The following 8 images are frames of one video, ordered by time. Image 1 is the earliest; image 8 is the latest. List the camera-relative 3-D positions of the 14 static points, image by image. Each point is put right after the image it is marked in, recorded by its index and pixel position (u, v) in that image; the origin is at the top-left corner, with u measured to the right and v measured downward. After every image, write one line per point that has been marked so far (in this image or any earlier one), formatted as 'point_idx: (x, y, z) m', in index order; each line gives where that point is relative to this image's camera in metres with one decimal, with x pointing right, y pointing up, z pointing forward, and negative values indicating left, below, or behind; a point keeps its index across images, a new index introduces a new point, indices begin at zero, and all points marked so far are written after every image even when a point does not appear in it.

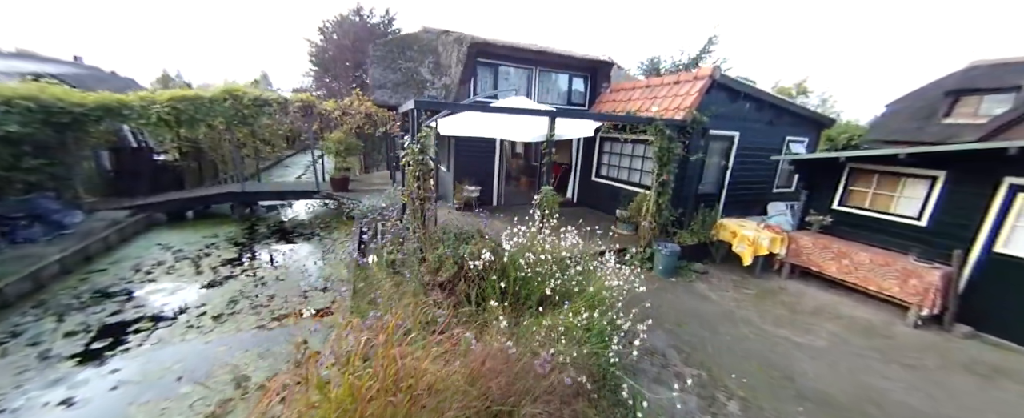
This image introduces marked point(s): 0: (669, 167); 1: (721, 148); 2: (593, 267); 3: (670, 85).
0: (+2.2, +0.6, +4.4) m
1: (+3.6, +1.0, +5.4) m
2: (+0.8, -0.6, +3.0) m
3: (+2.7, +2.1, +5.3) m
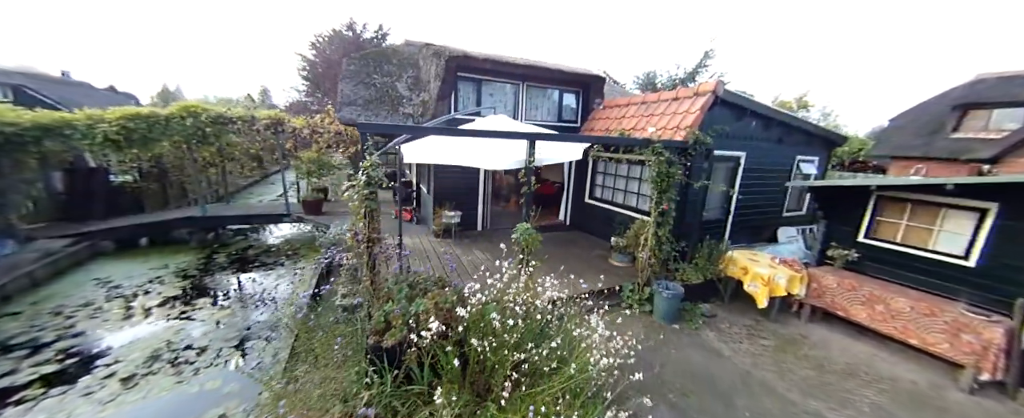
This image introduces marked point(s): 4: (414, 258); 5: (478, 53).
0: (+2.0, +0.2, +3.9) m
1: (+3.3, +0.6, +4.9) m
2: (+0.5, -0.9, +2.4) m
3: (+2.4, +1.6, +4.8) m
4: (-1.4, -0.7, +4.6) m
5: (-0.6, +2.8, +5.7) m
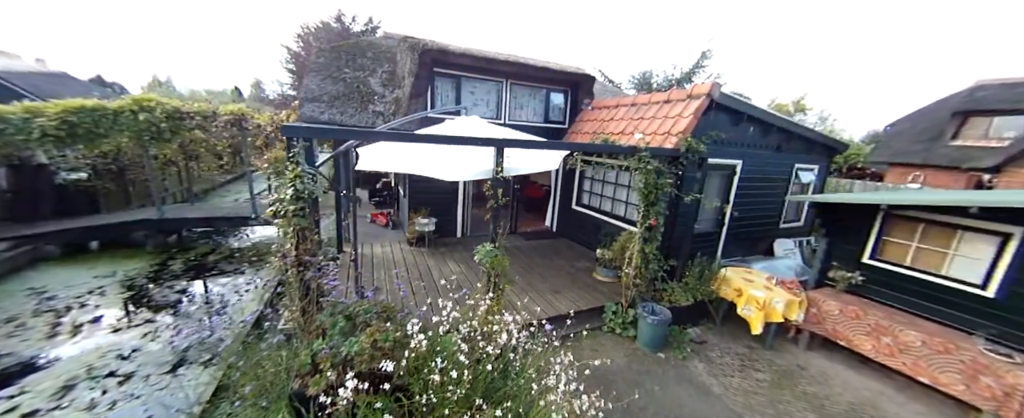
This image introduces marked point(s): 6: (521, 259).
0: (+1.6, 0.0, +3.5) m
1: (+3.0, +0.4, +4.5) m
2: (+0.2, -1.1, +2.0) m
3: (+2.1, +1.5, +4.4) m
4: (-1.8, -0.9, +4.2) m
5: (-0.9, +2.7, +5.3) m
6: (+0.1, -0.8, +5.2) m
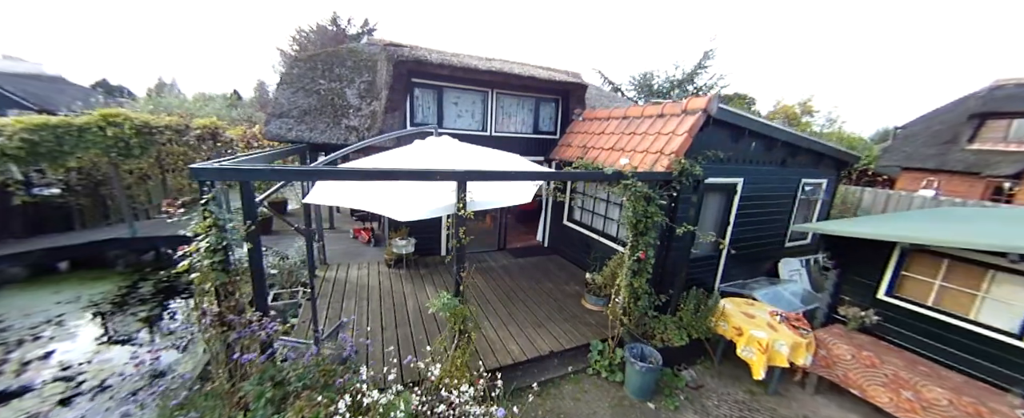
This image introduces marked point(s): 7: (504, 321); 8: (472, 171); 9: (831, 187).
0: (+1.4, -0.3, +3.2) m
1: (+2.8, +0.1, +4.2) m
2: (-0.1, -1.4, +1.7) m
3: (+1.8, +1.2, +4.0) m
4: (-2.0, -1.2, +3.9) m
5: (-1.2, +2.4, +5.0) m
6: (-0.1, -1.1, +4.9) m
7: (-0.1, -1.3, +3.8) m
8: (-0.3, +0.3, +2.4) m
9: (+5.4, +0.4, +5.3) m
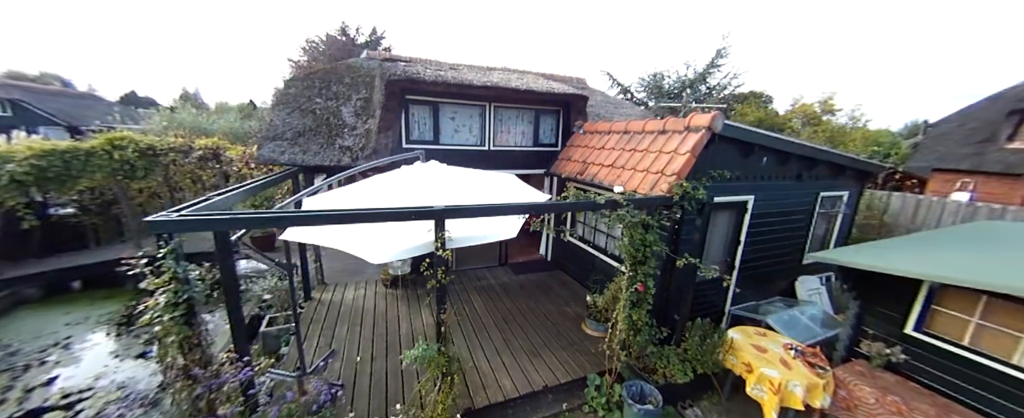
0: (+1.3, -0.5, +3.0) m
1: (+2.7, -0.1, +3.9) m
2: (-0.2, -1.7, +1.5) m
3: (+1.7, +0.9, +3.8) m
4: (-2.1, -1.5, +3.9) m
5: (-1.2, +2.1, +4.9) m
6: (-0.1, -1.4, +4.7) m
7: (-0.1, -1.6, +3.6) m
8: (-0.4, 0.0, +2.2) m
9: (+5.3, +0.2, +4.9) m
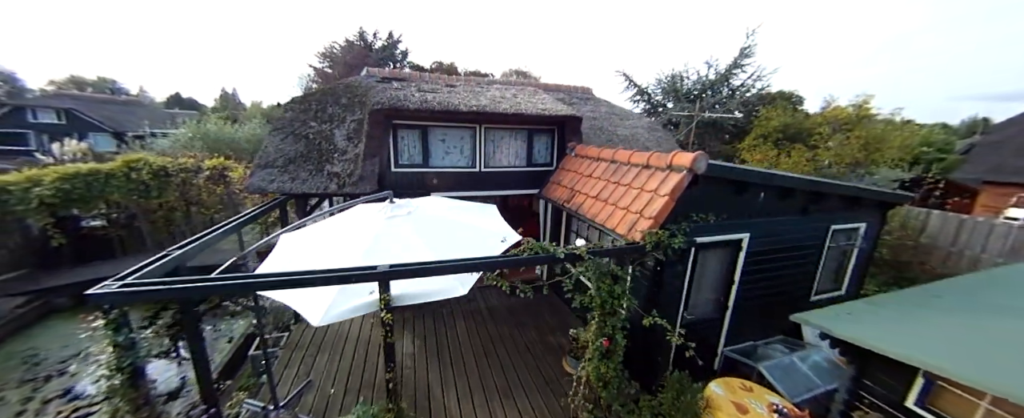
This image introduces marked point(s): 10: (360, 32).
0: (+0.9, -1.0, +2.8) m
1: (+2.4, -0.5, +3.7) m
2: (-0.7, -2.1, +1.5) m
3: (+1.5, +0.5, +3.6) m
4: (-2.4, -1.9, +4.0) m
5: (-1.4, +1.7, +4.8) m
6: (-0.4, -1.8, +4.7) m
7: (-0.5, -2.0, +3.6) m
8: (-0.8, -0.4, +2.2) m
9: (+5.1, -0.3, +4.5) m
10: (-9.2, +10.8, +19.1) m
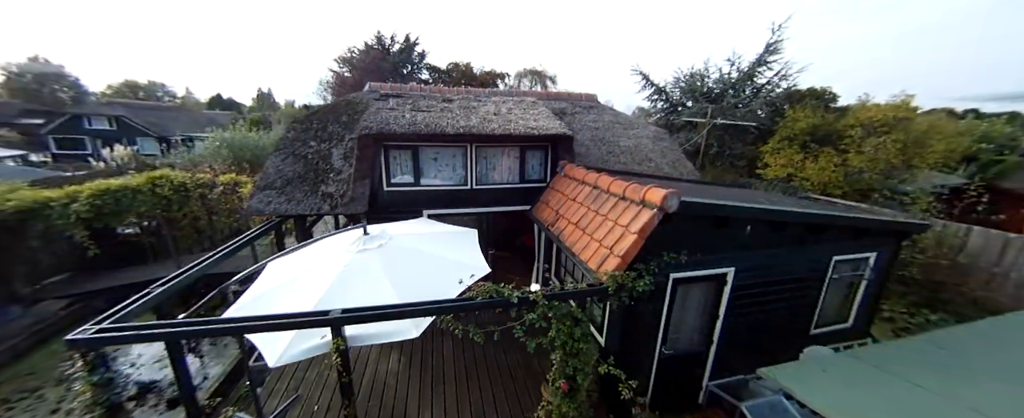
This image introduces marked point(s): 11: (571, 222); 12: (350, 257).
0: (+0.6, -1.3, +2.8) m
1: (+2.1, -0.9, +3.5) m
2: (-1.1, -2.5, +1.6) m
3: (+1.2, +0.1, +3.5) m
4: (-2.6, -2.2, +4.2) m
5: (-1.6, +1.4, +4.9) m
6: (-0.6, -2.1, +4.7) m
7: (-0.8, -2.4, +3.7) m
8: (-1.2, -0.8, +2.3) m
9: (+4.9, -0.7, +4.2) m
10: (-8.3, +10.8, +19.6) m
11: (+0.7, -0.1, +4.0) m
12: (-1.6, -0.5, +3.1) m
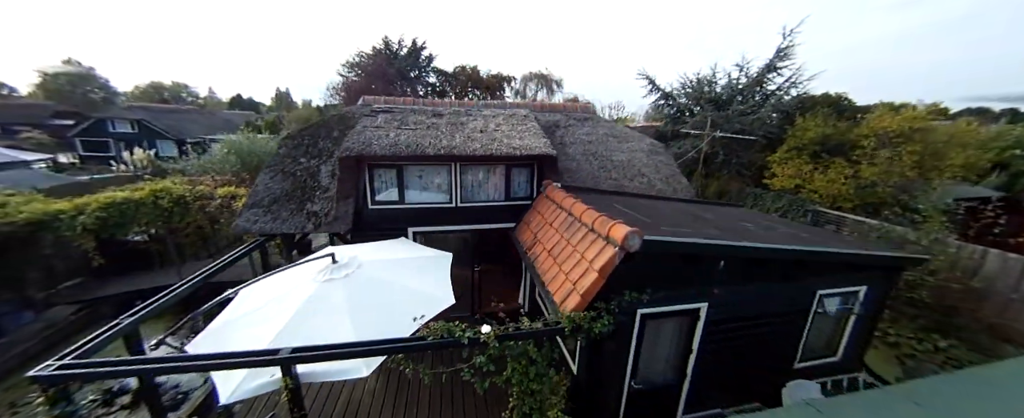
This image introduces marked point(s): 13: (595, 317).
0: (+0.2, -1.7, +2.8) m
1: (+1.8, -1.3, +3.5) m
2: (-1.6, -2.8, +1.7) m
3: (+0.8, -0.2, +3.5) m
4: (-3.0, -2.5, +4.3) m
5: (-1.9, +1.1, +5.0) m
6: (-0.9, -2.4, +4.8) m
7: (-1.1, -2.7, +3.7) m
8: (-1.6, -1.1, +2.3) m
9: (+4.6, -1.1, +4.0) m
10: (-7.9, +10.6, +19.8) m
11: (+0.4, -0.5, +4.0) m
12: (-2.0, -0.8, +3.1) m
13: (+0.7, -1.0, +2.8) m
